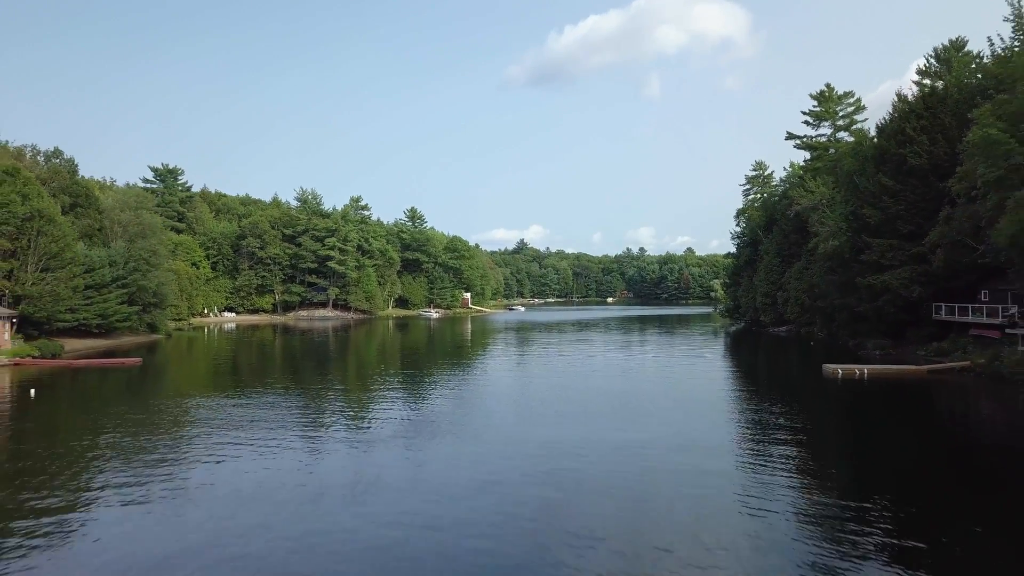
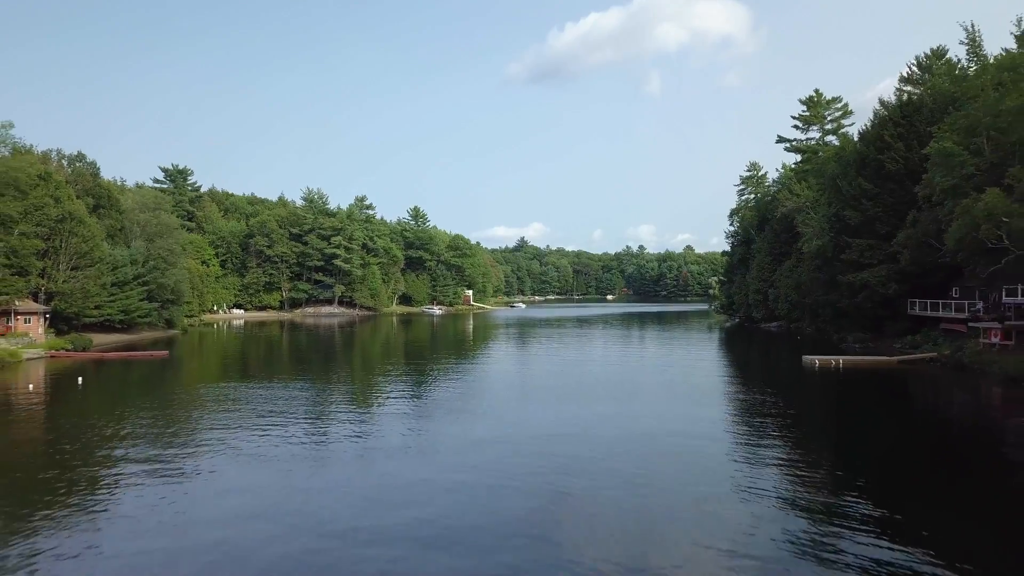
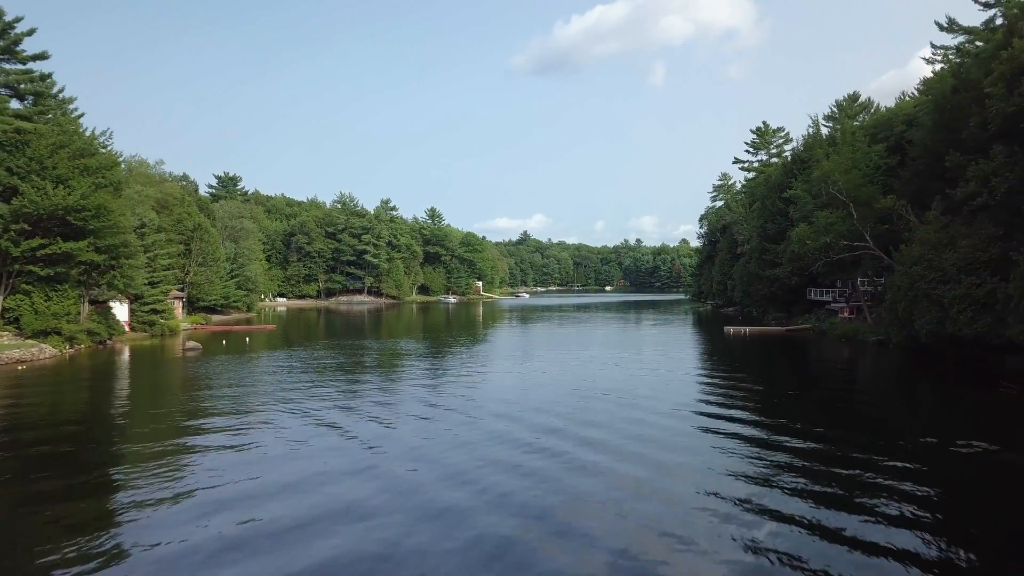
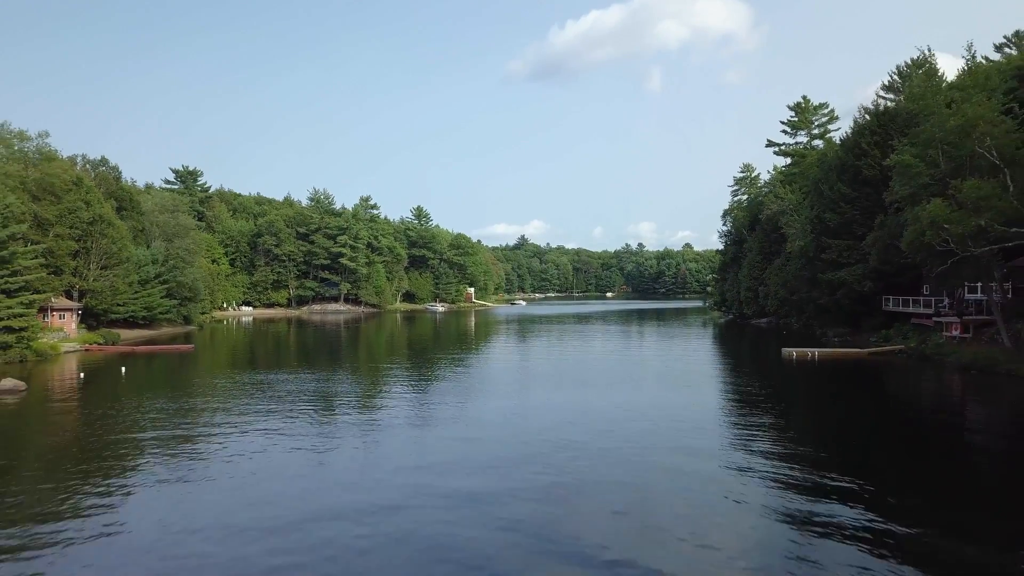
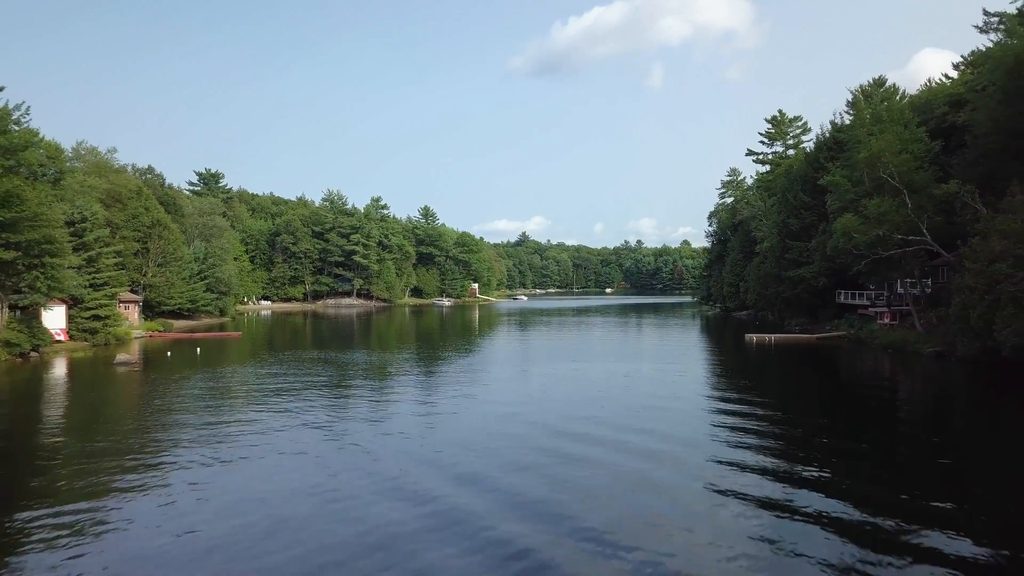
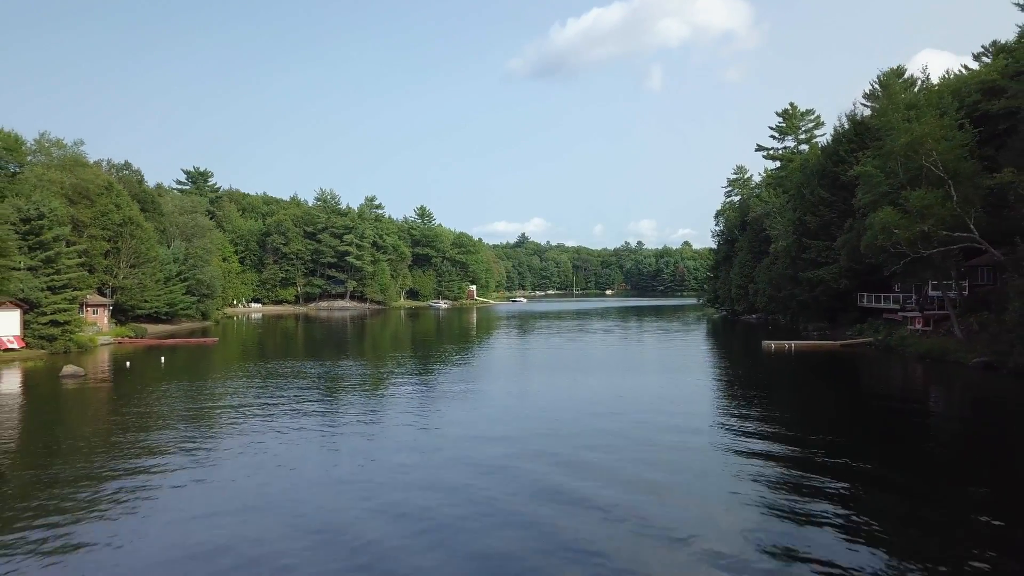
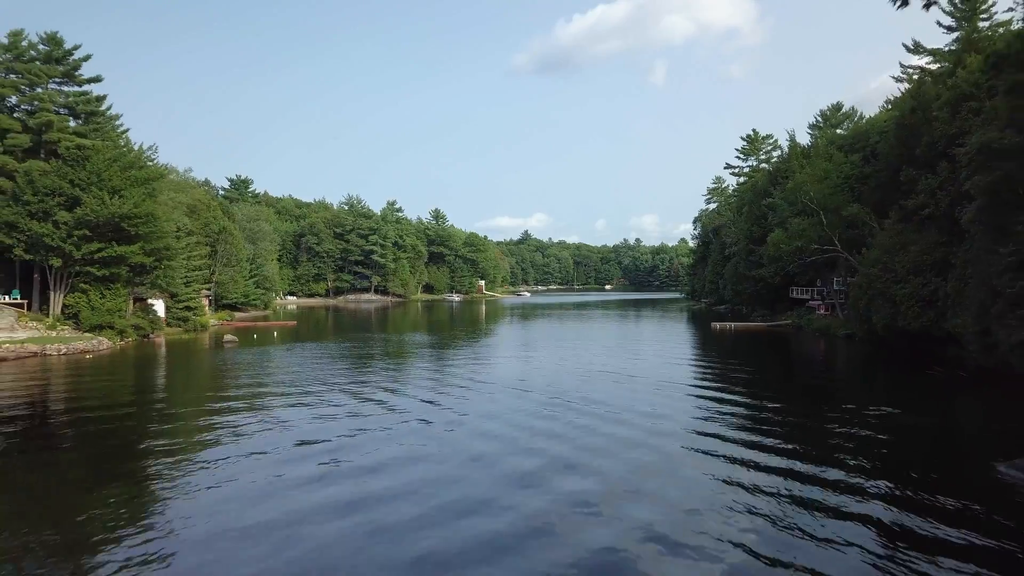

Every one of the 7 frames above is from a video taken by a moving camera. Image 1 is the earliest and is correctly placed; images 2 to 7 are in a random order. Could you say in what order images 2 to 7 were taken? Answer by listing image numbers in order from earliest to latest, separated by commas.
2, 4, 6, 5, 3, 7
